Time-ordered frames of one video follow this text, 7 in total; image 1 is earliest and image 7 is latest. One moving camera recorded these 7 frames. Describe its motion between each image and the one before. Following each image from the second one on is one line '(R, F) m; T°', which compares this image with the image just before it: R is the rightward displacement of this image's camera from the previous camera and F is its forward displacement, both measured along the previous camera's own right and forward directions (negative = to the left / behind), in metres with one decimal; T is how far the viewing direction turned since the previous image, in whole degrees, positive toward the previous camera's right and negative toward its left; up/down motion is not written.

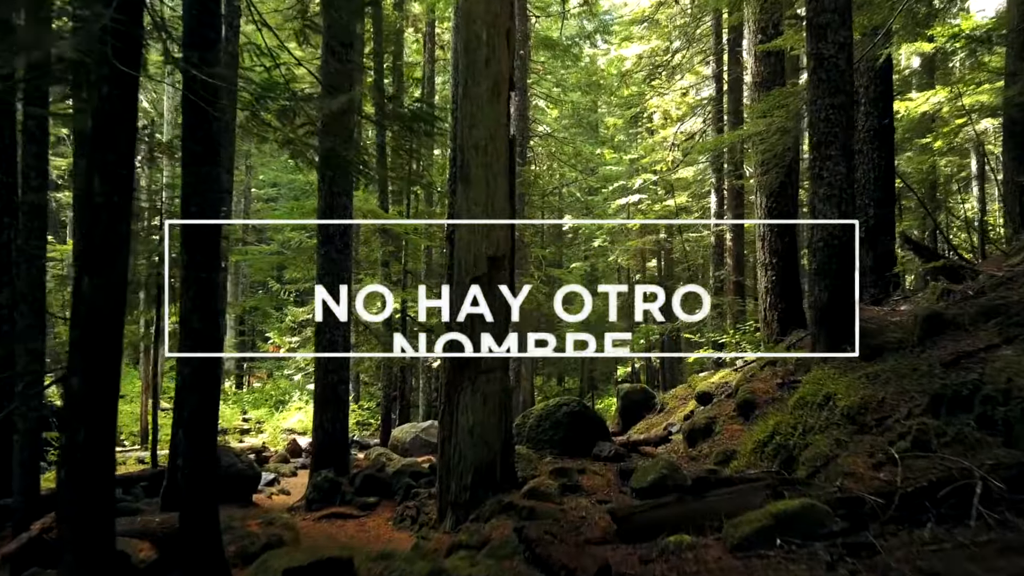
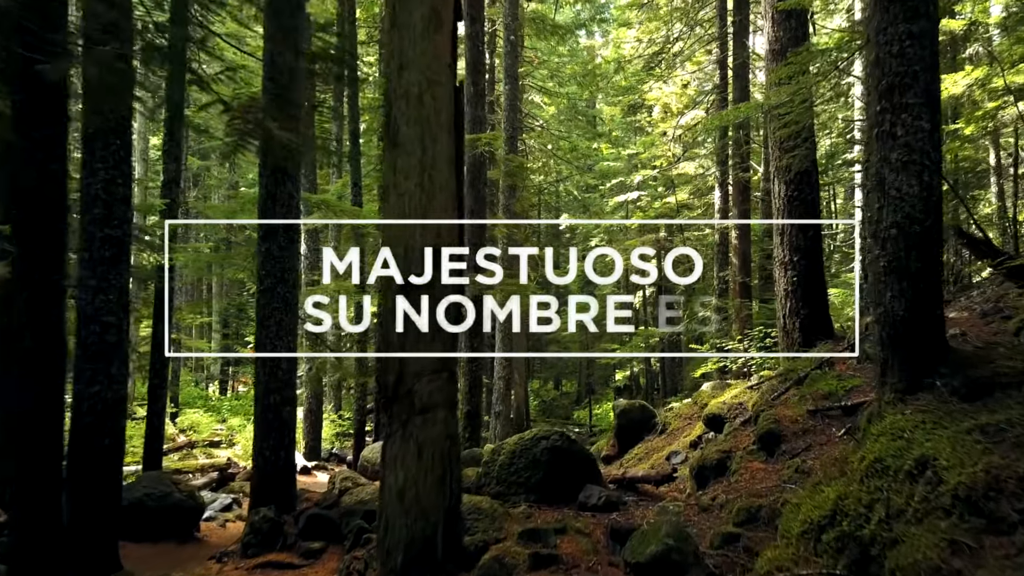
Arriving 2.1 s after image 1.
(+0.3, +1.5) m; 0°
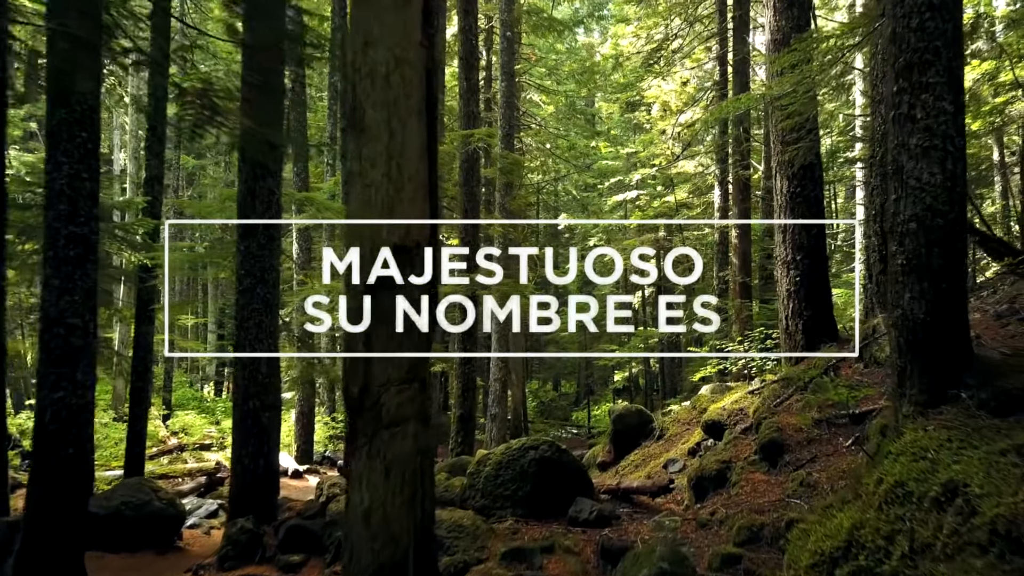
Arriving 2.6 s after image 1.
(+0.1, +0.4) m; 0°
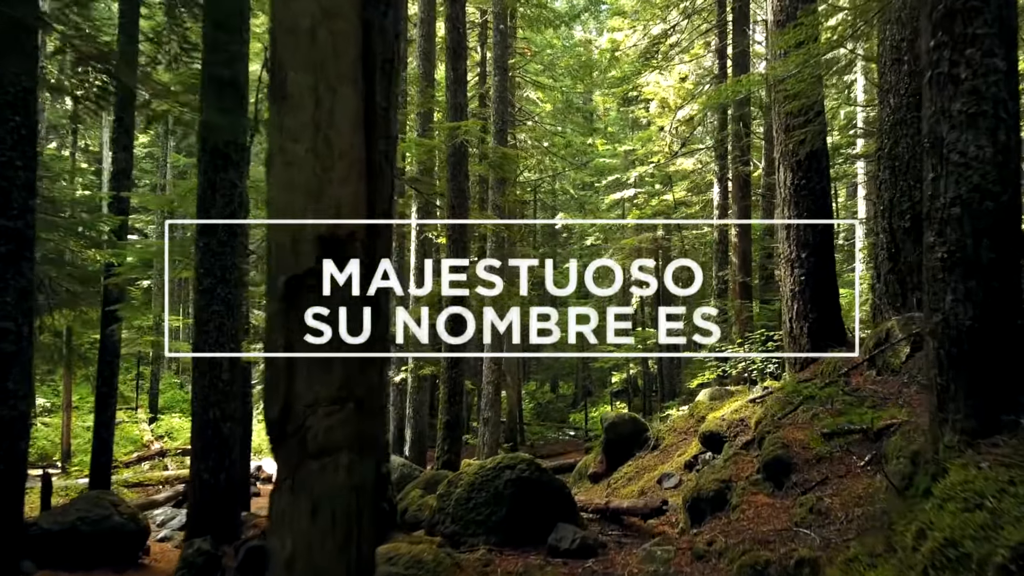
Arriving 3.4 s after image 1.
(+0.2, +0.6) m; 0°
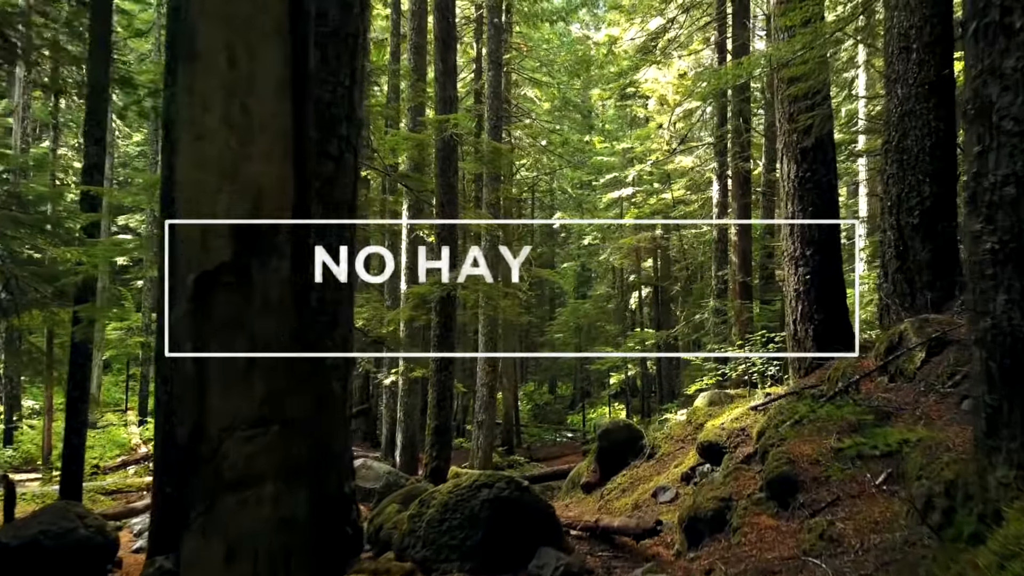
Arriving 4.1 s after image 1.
(+0.2, +0.5) m; 0°
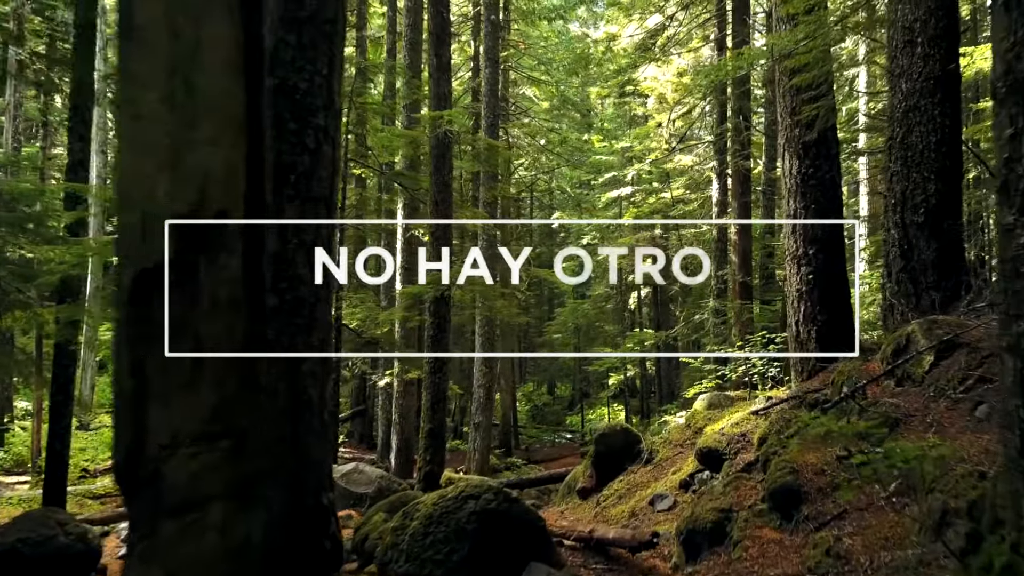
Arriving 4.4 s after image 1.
(+0.1, +0.2) m; 0°
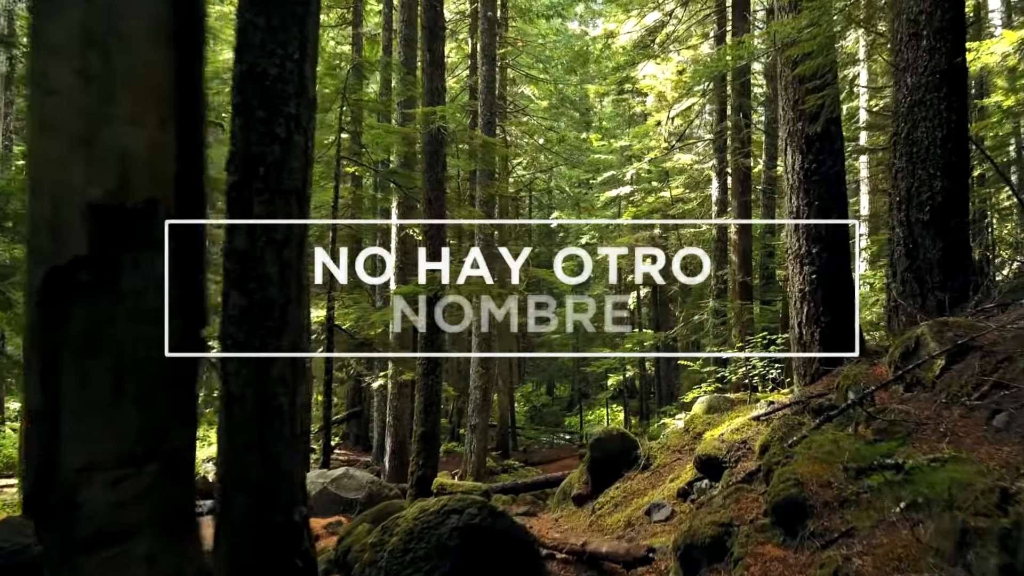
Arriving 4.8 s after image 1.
(+0.1, +0.3) m; 0°
